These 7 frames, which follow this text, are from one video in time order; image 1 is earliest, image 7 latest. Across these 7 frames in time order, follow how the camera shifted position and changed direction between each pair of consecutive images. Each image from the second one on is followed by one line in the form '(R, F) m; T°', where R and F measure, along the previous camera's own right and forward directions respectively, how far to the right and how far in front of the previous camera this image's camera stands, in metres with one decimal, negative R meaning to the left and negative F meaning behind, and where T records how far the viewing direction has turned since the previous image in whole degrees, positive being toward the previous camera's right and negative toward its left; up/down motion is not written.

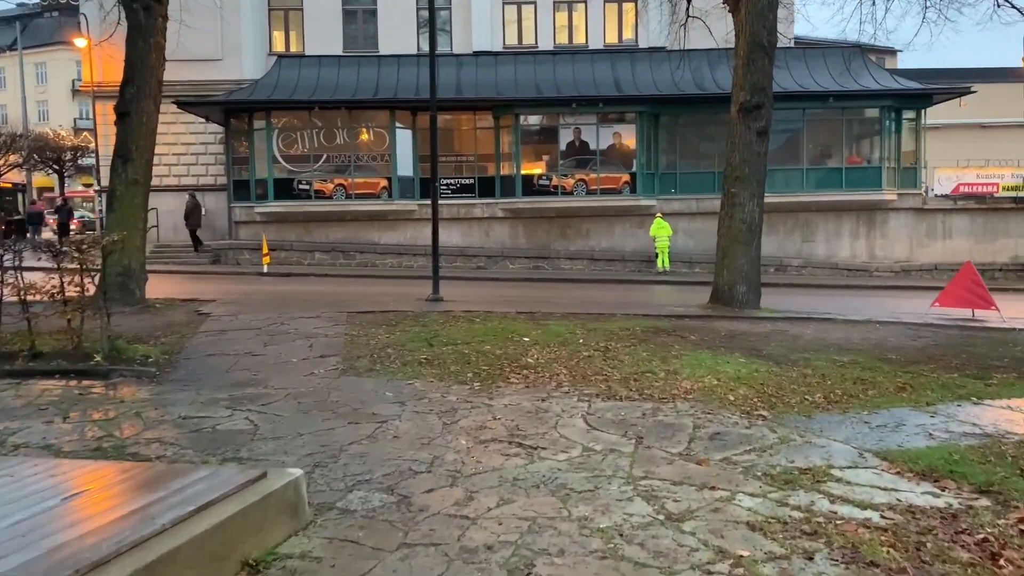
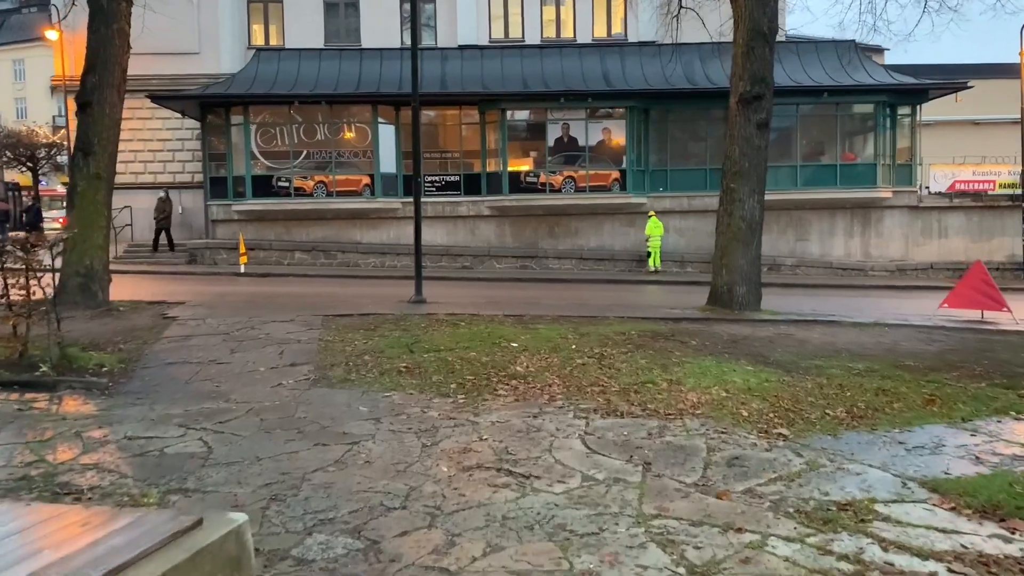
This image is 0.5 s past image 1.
(0.0, +0.7) m; +1°
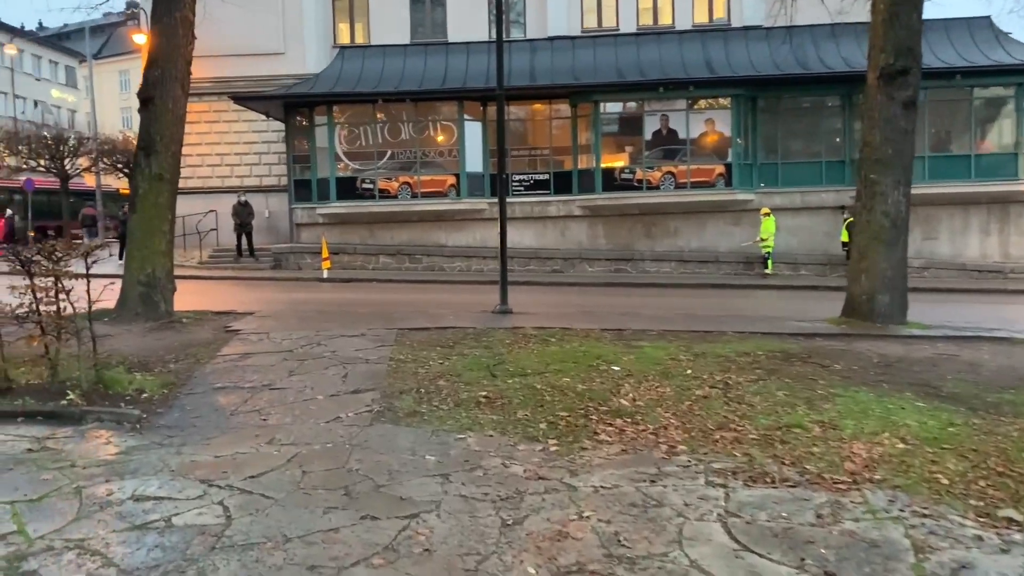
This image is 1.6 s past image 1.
(-0.1, +1.5) m; -6°
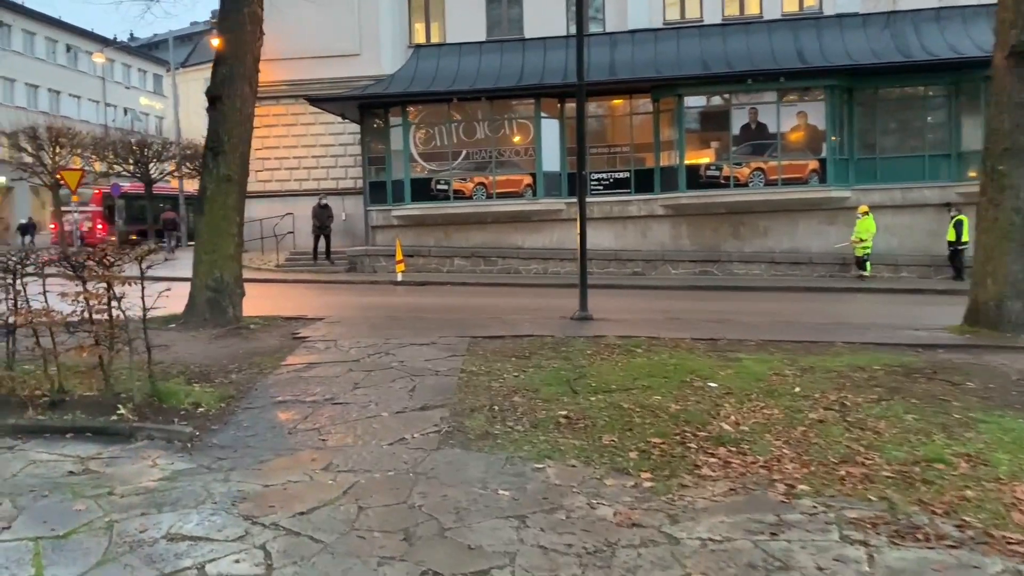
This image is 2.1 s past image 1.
(-0.1, +0.7) m; -5°
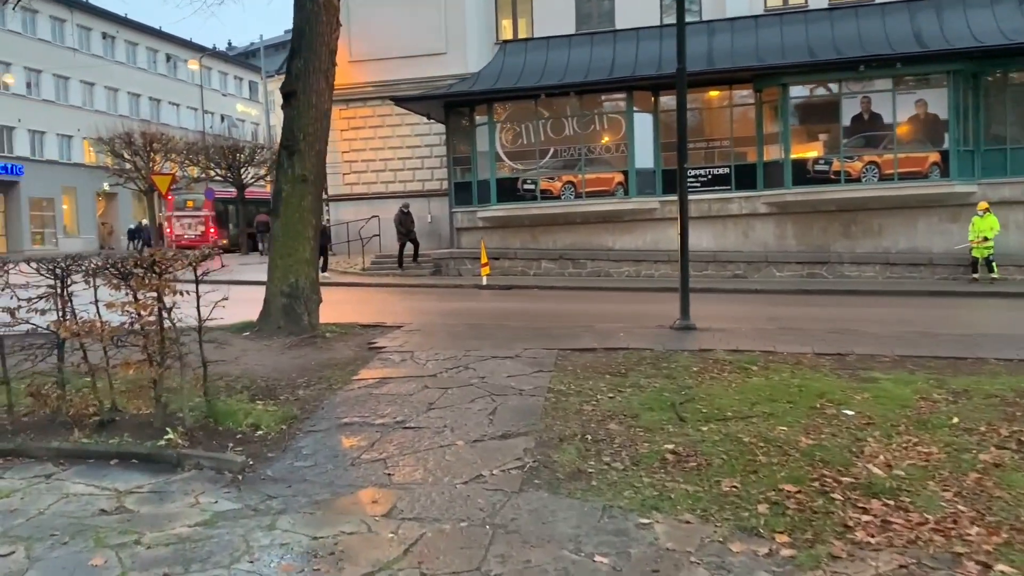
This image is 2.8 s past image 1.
(0.0, +0.9) m; -6°
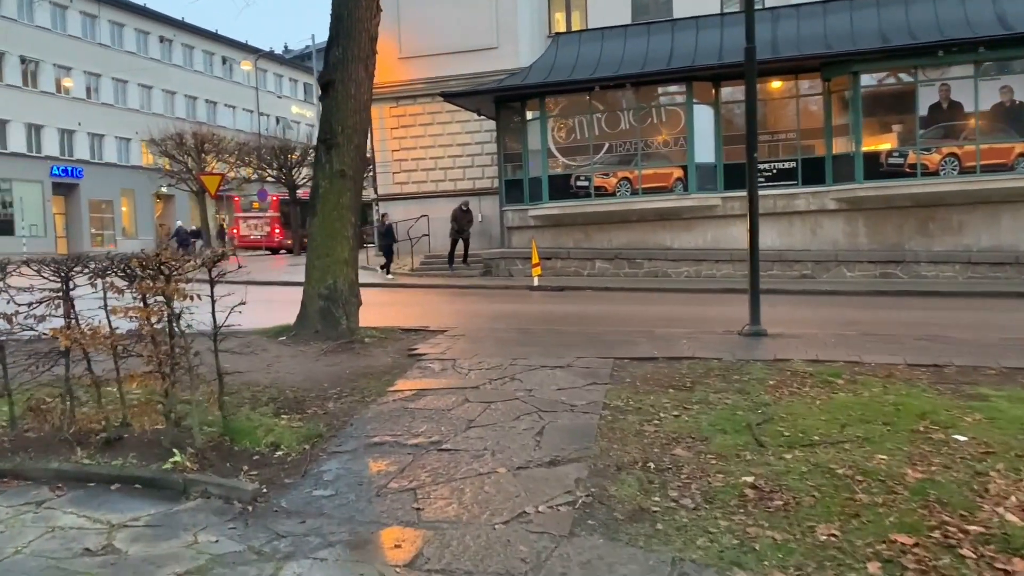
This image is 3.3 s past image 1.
(0.0, +0.8) m; -4°
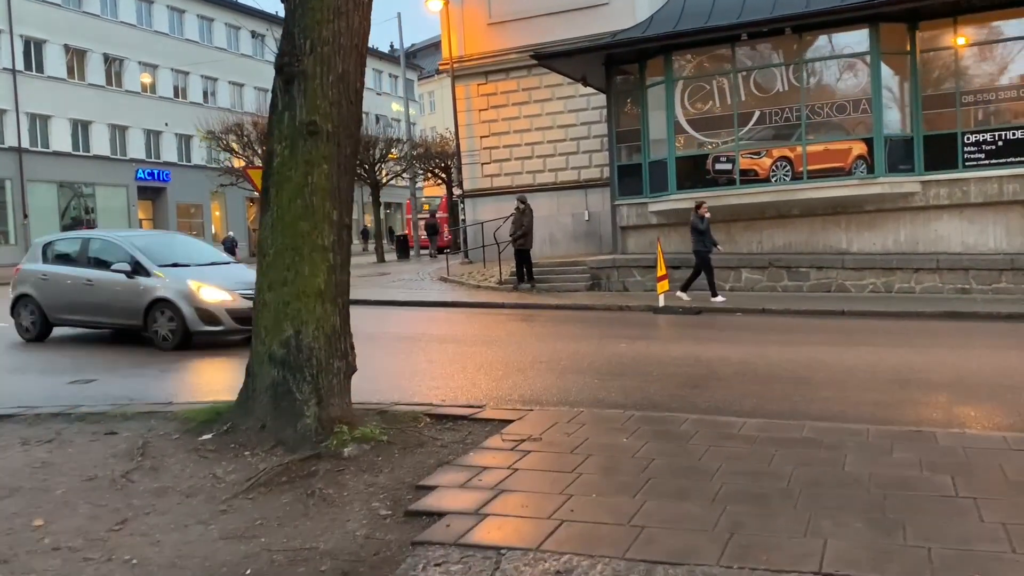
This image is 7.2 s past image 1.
(-0.1, +4.9) m; -7°
